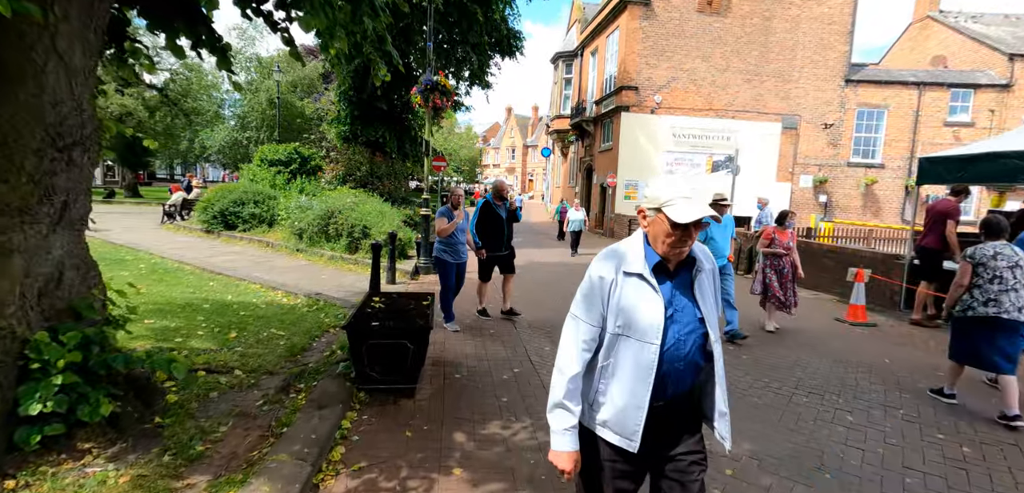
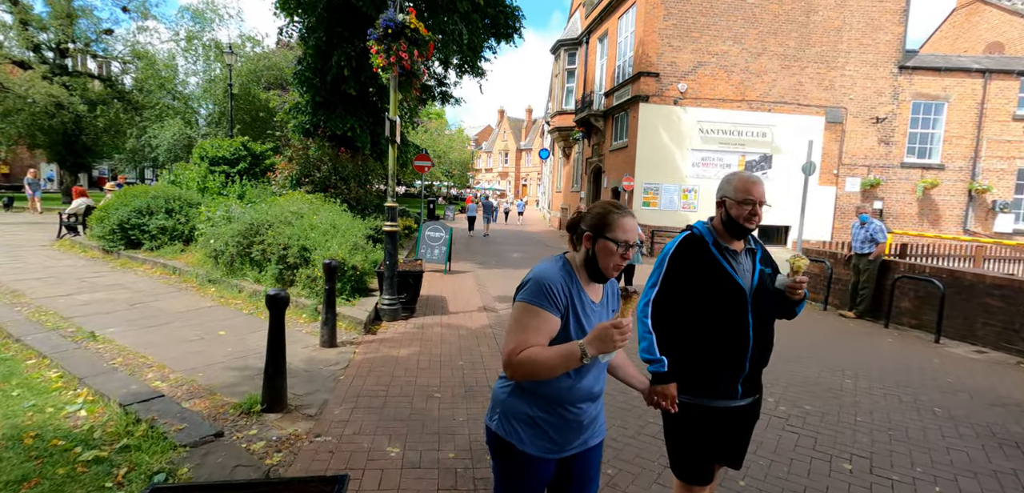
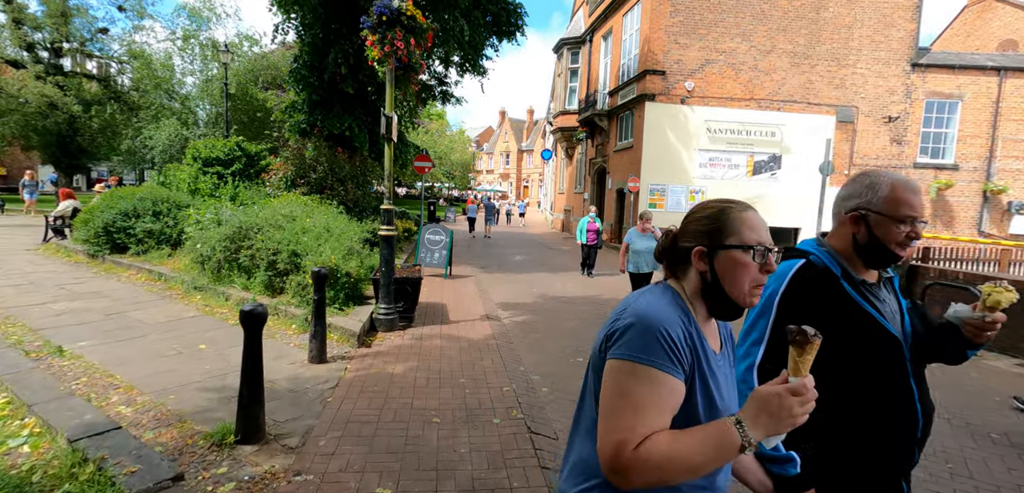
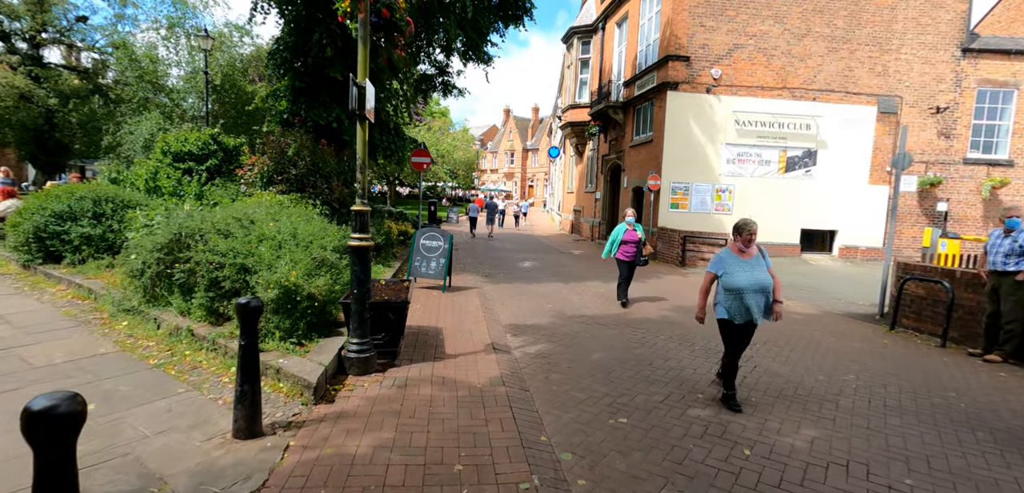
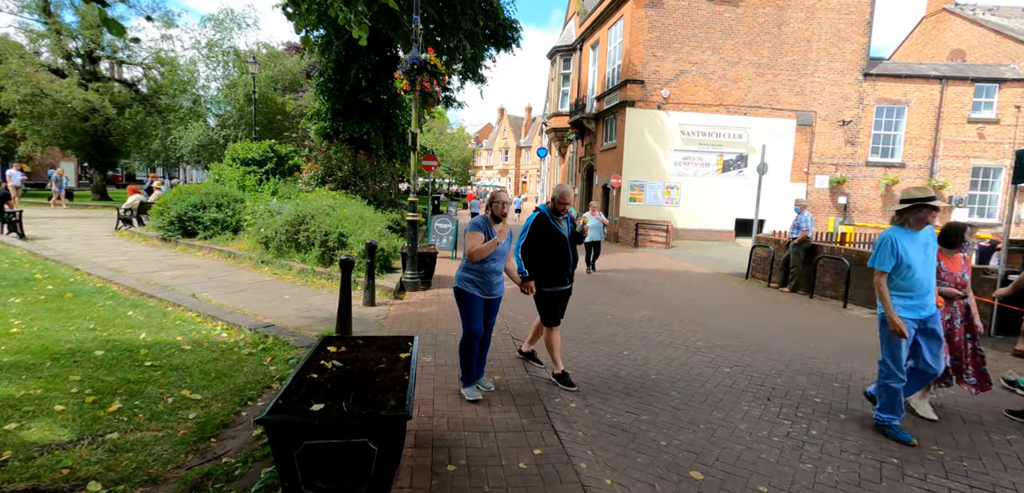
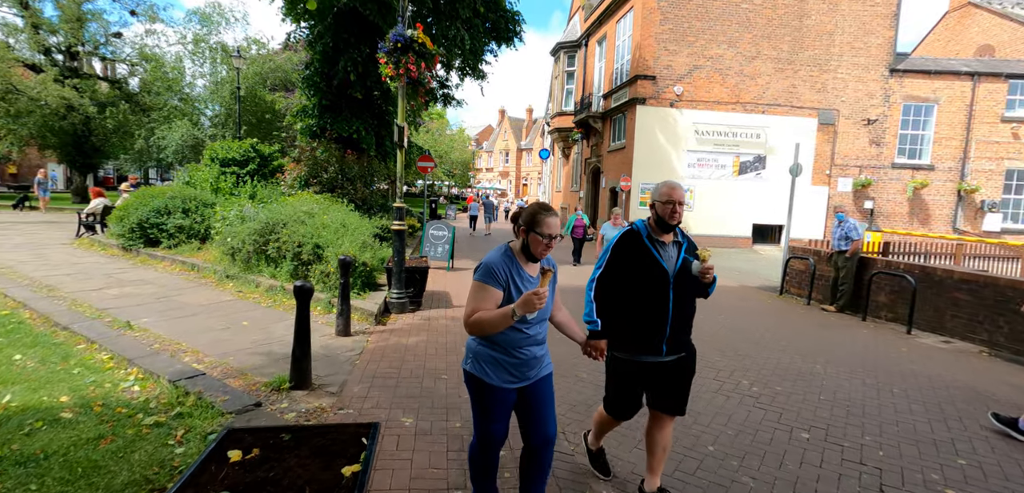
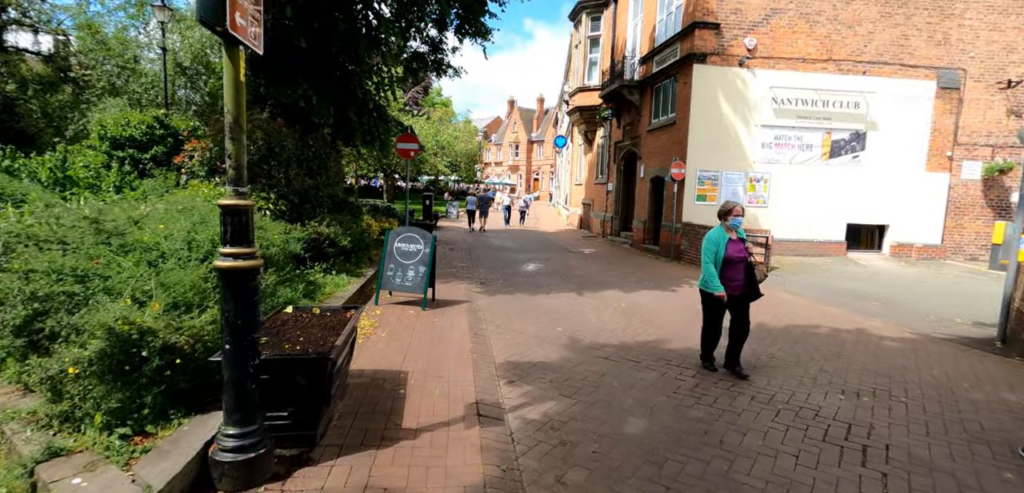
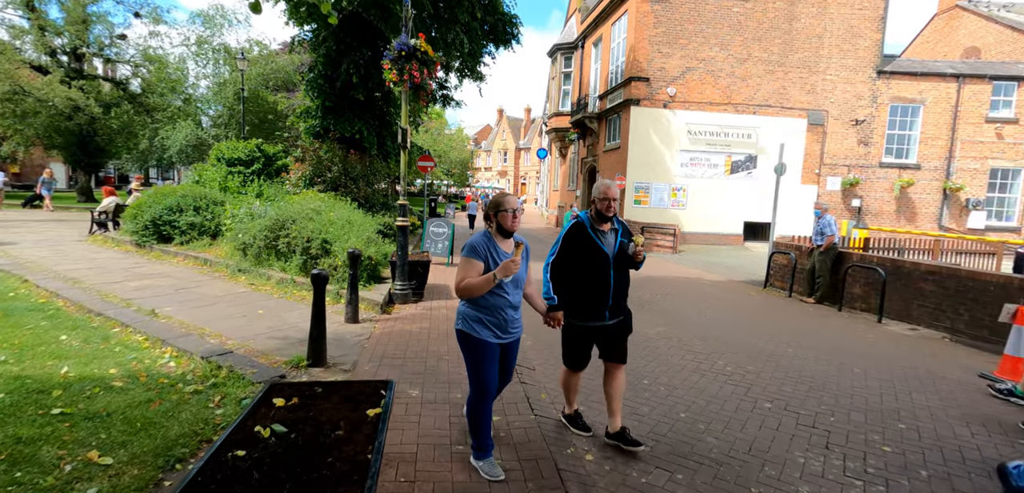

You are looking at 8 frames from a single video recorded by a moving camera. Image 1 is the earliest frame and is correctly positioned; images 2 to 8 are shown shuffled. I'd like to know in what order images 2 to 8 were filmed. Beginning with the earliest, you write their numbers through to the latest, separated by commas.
5, 8, 6, 2, 3, 4, 7
